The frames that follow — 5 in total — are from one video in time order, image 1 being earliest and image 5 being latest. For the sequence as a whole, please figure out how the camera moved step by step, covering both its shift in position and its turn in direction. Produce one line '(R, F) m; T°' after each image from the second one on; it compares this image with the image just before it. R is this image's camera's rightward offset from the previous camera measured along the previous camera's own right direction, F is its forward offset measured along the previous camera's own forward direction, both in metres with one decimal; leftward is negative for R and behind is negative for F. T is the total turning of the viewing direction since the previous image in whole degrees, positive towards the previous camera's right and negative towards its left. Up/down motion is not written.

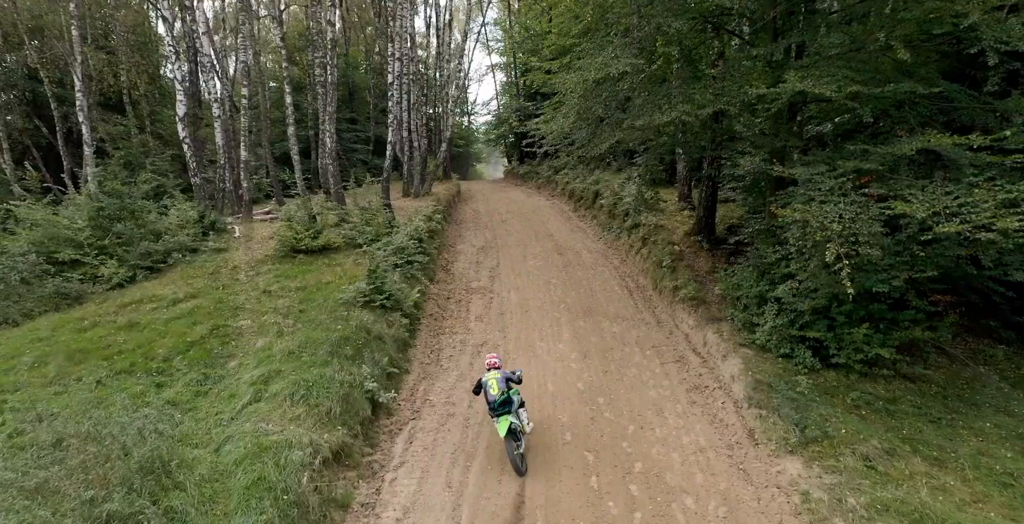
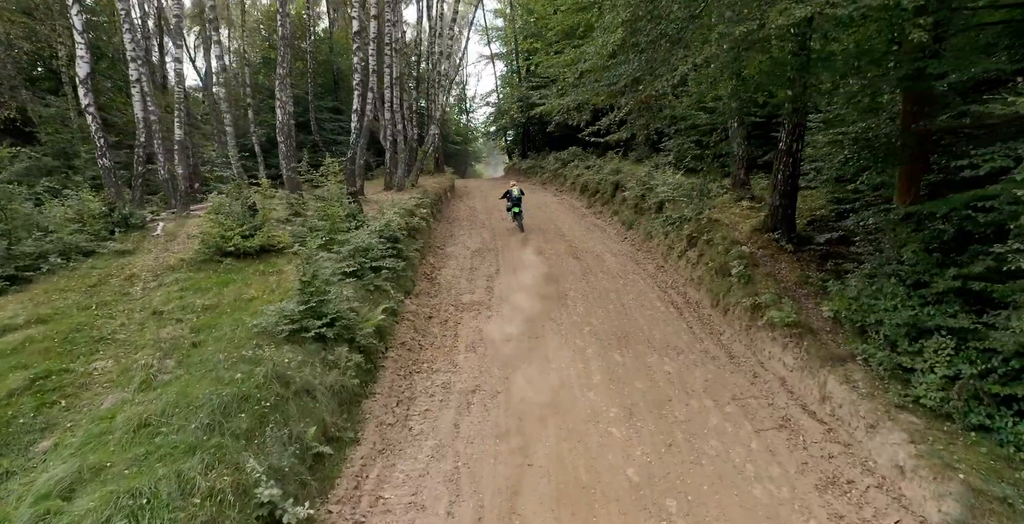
(-0.1, +4.5) m; 0°
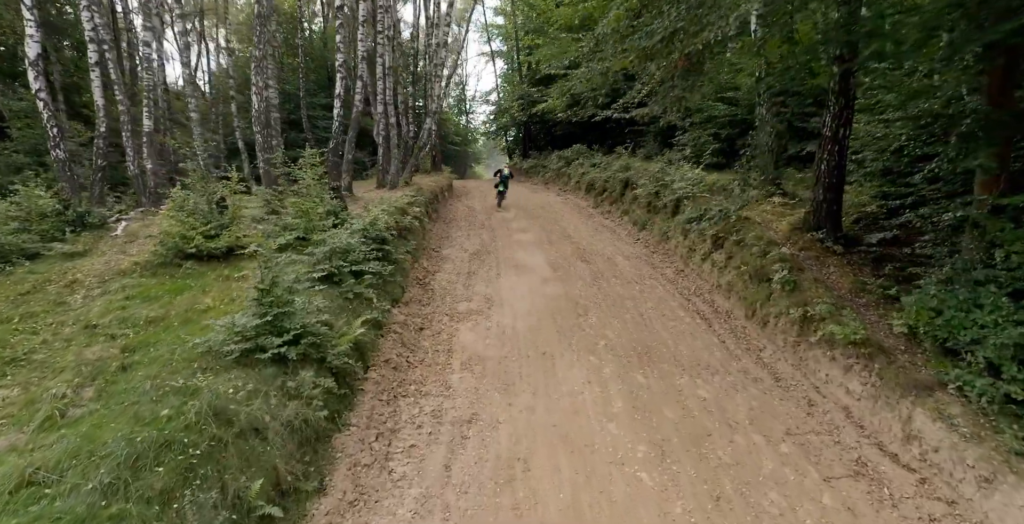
(0.0, +1.6) m; 0°
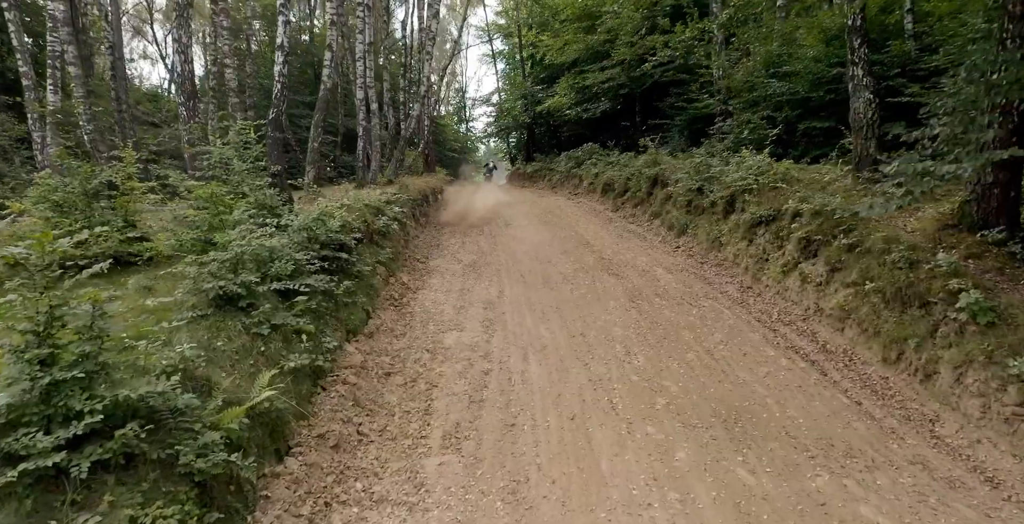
(-0.1, +3.5) m; 0°
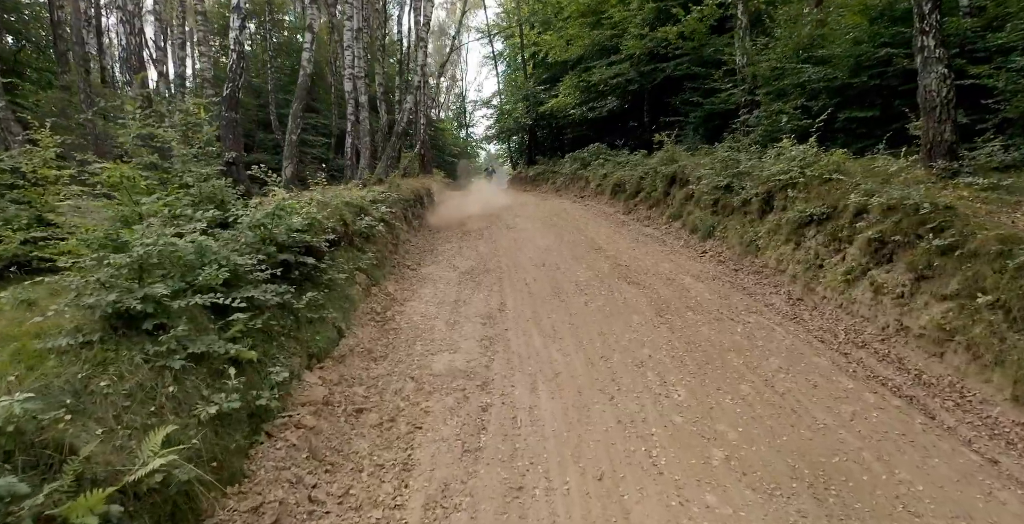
(0.0, +1.6) m; 0°
